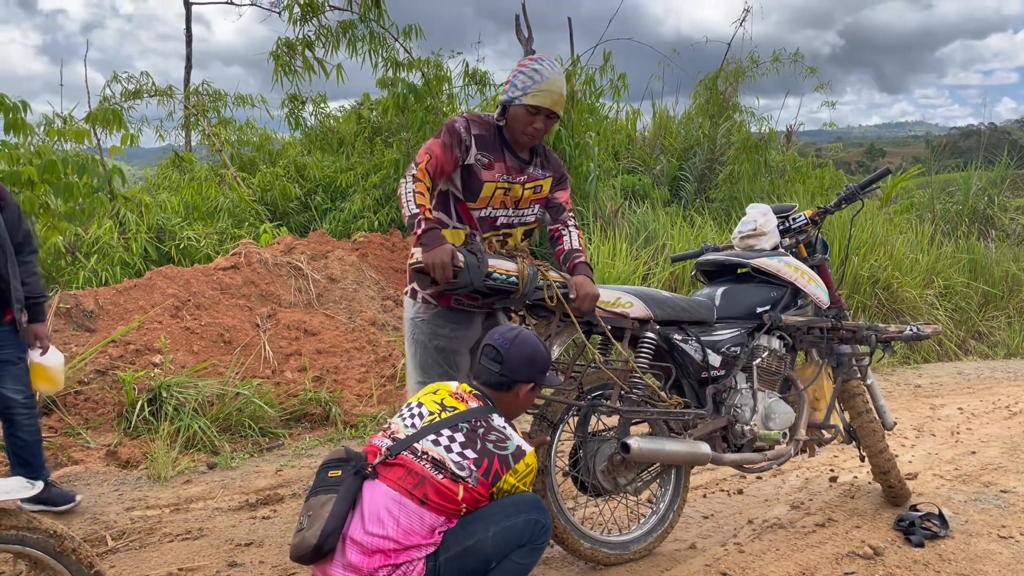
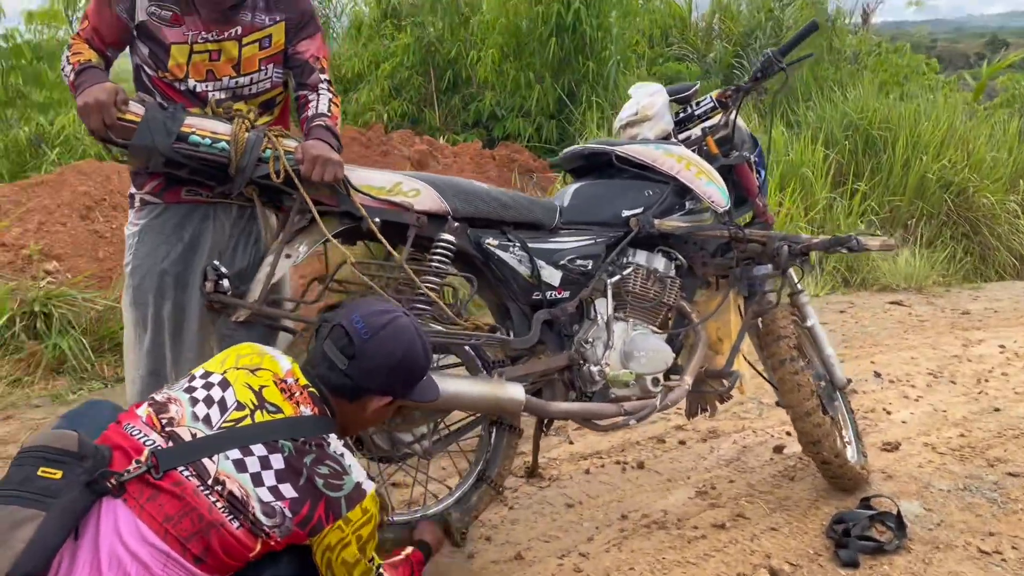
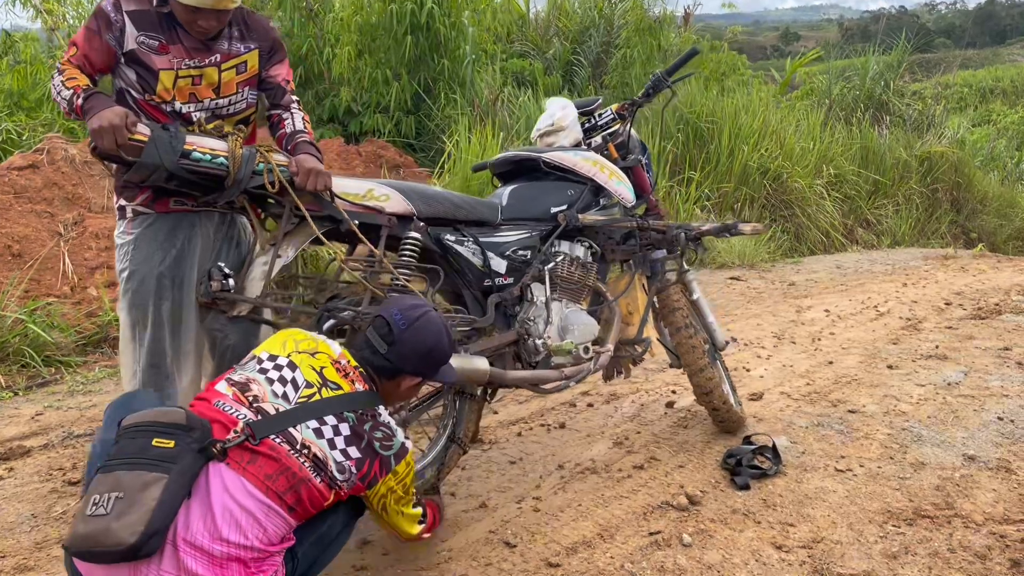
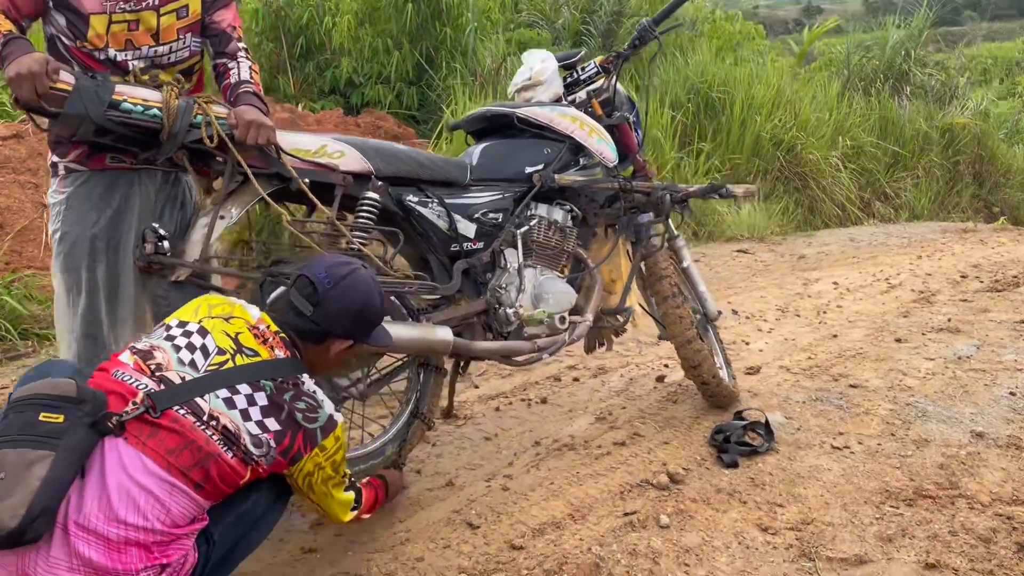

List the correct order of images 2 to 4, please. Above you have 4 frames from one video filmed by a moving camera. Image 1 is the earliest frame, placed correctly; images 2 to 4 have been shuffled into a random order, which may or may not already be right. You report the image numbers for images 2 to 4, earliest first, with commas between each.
3, 4, 2
